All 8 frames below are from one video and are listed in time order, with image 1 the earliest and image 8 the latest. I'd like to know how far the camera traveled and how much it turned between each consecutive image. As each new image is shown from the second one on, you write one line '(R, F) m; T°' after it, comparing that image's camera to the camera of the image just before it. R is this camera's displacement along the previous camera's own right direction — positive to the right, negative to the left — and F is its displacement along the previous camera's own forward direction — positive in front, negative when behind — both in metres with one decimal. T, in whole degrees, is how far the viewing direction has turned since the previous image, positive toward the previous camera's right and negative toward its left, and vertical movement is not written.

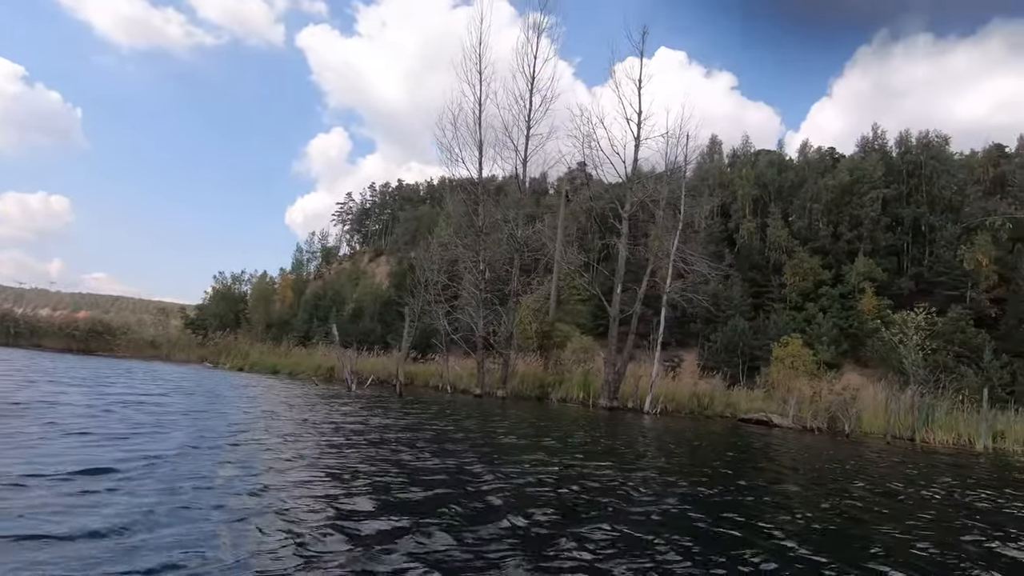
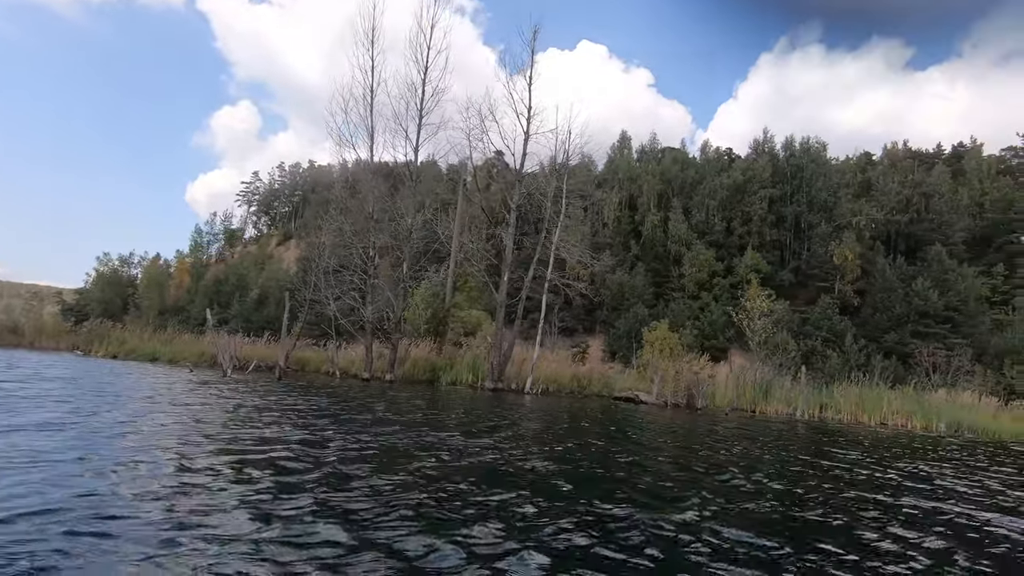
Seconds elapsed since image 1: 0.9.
(+1.0, -0.8) m; +8°
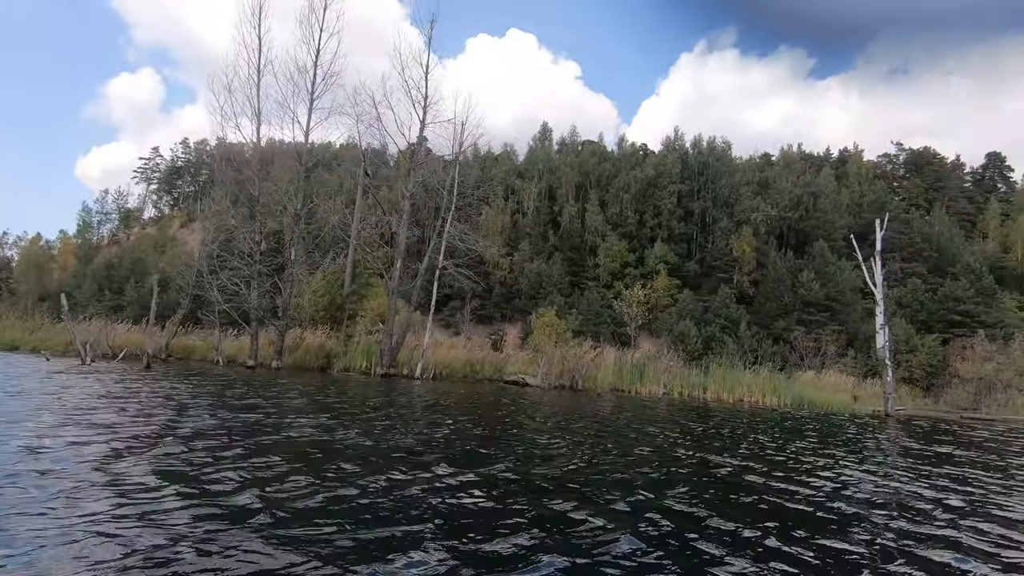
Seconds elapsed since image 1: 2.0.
(+1.2, -0.6) m; +8°
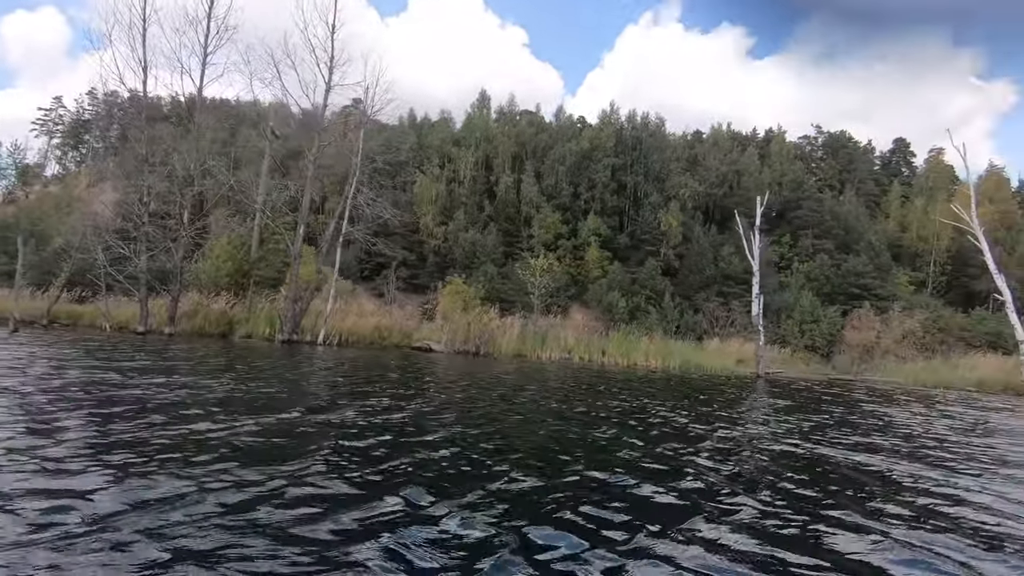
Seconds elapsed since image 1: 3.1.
(+1.3, -0.5) m; +6°
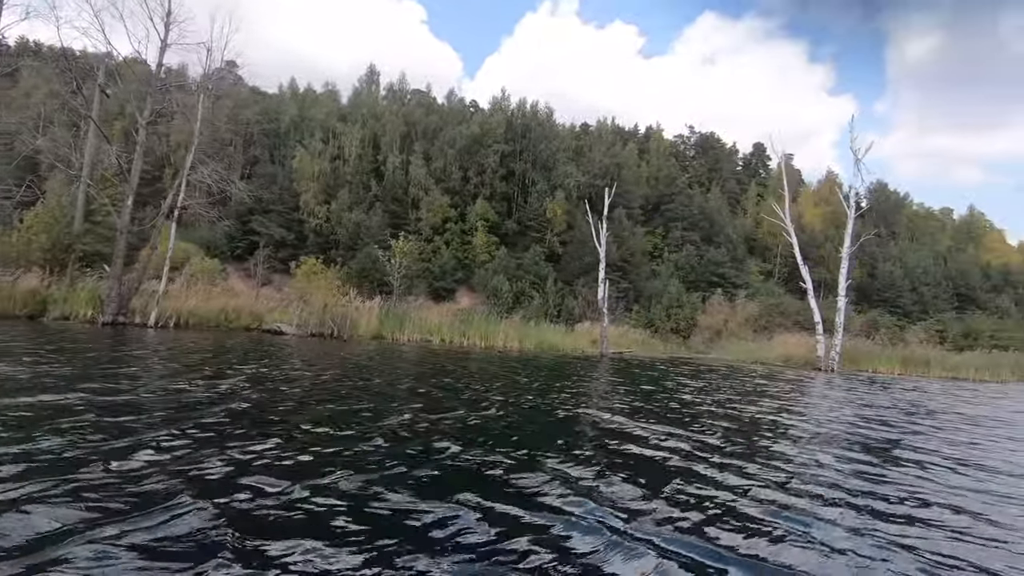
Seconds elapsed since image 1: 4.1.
(+1.3, -0.4) m; +11°
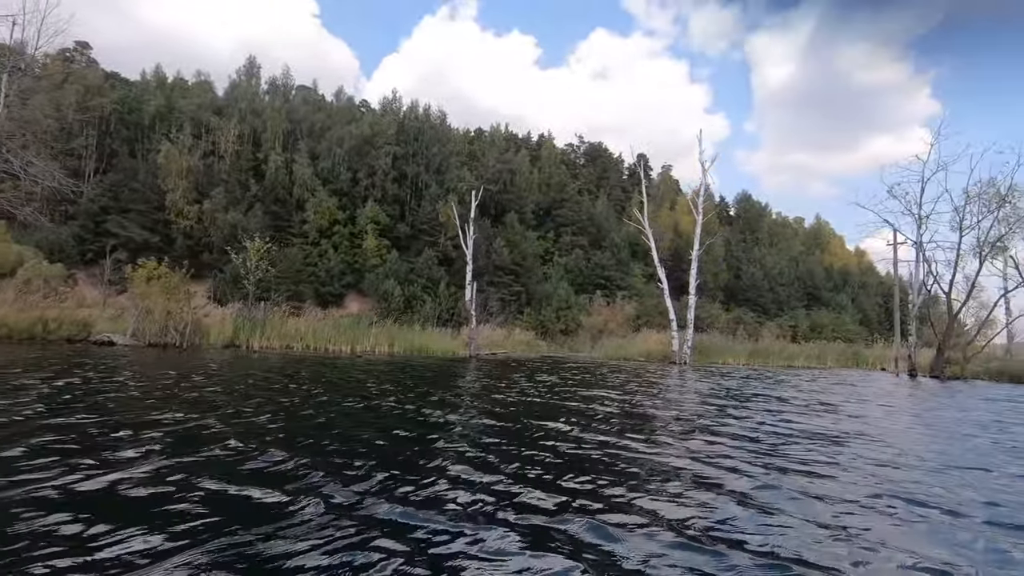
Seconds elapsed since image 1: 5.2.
(+1.2, -0.1) m; +11°
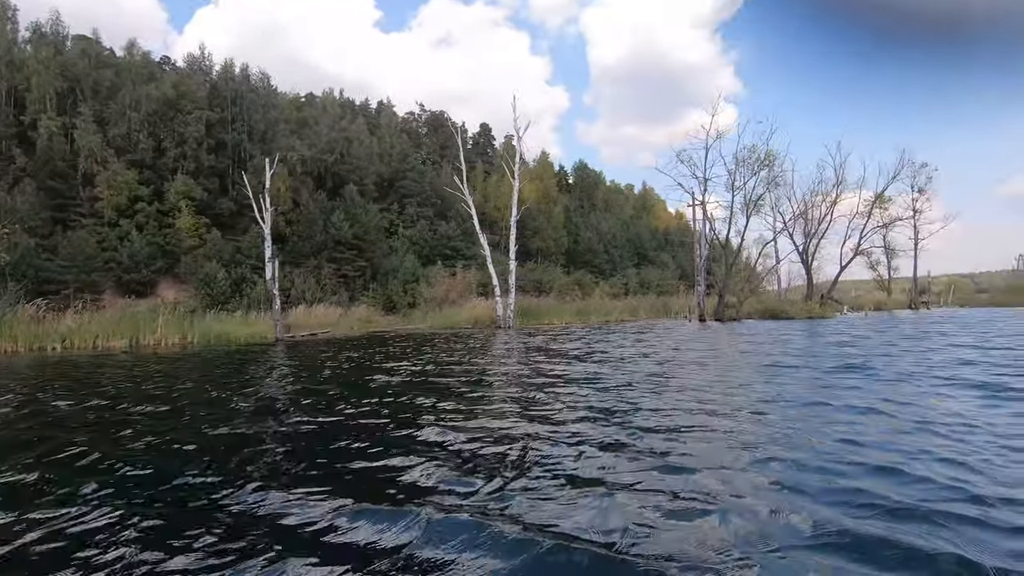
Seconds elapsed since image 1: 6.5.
(+1.5, +0.2) m; +15°
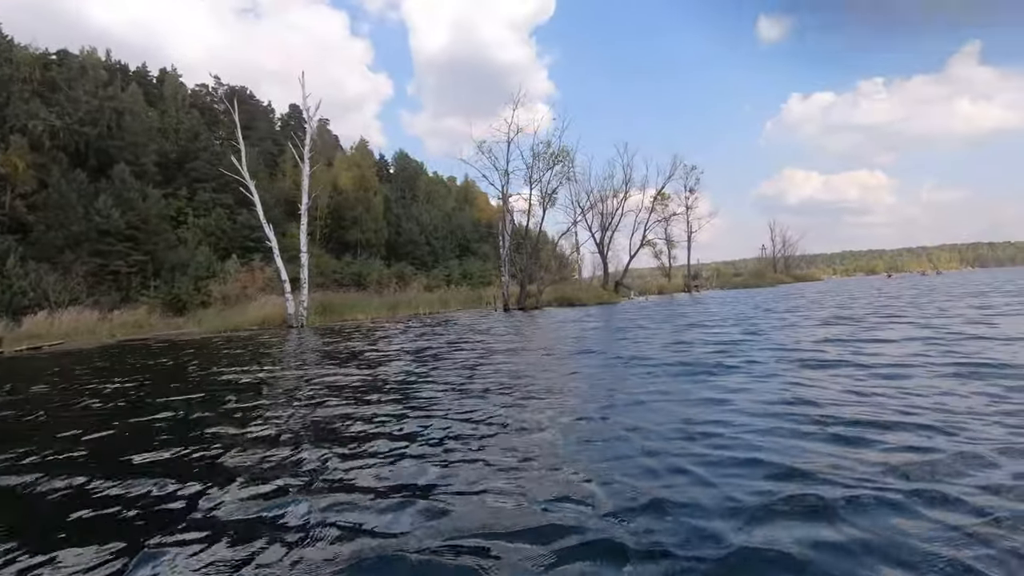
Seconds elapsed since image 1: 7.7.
(+1.2, +0.7) m; +18°
